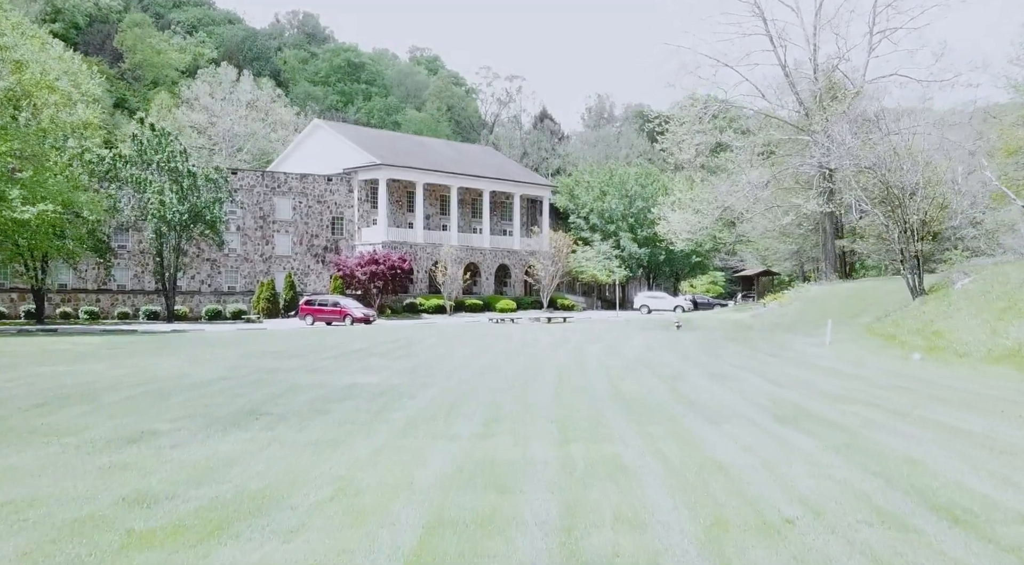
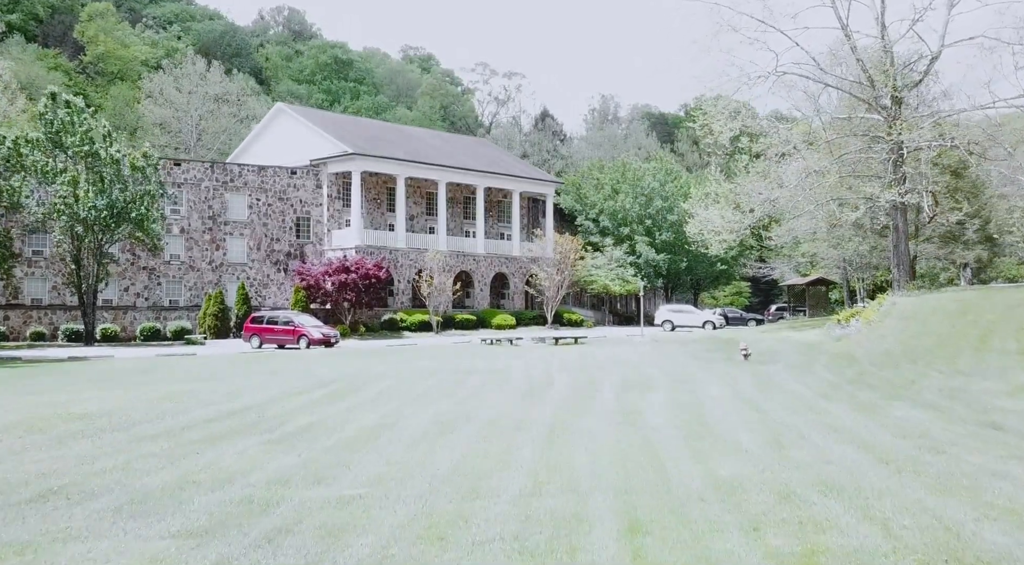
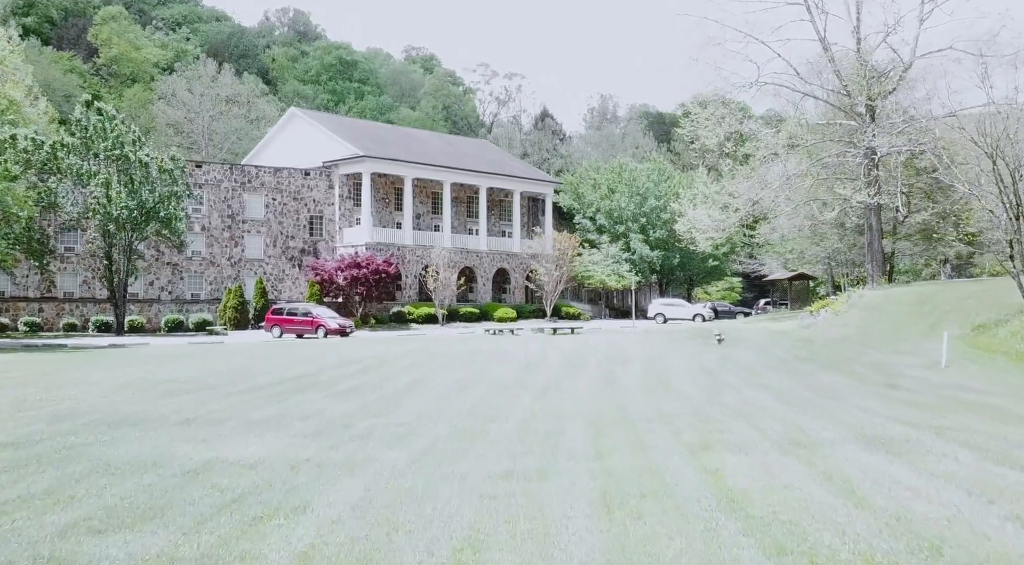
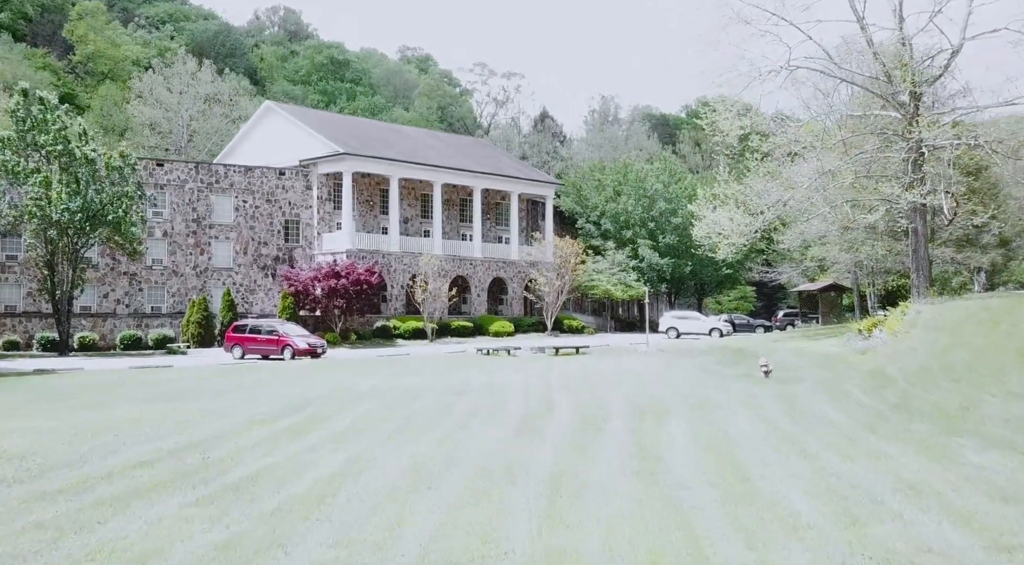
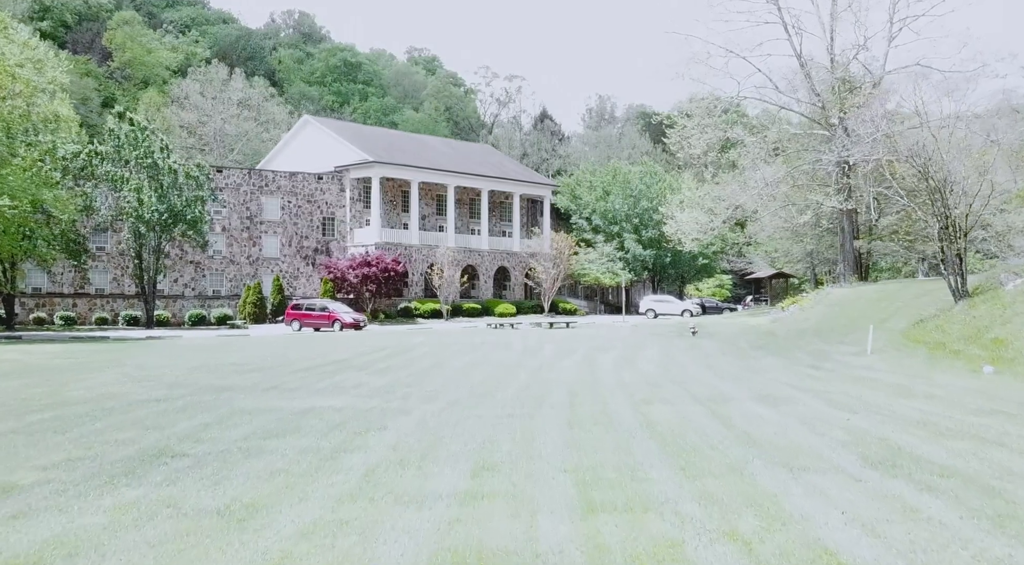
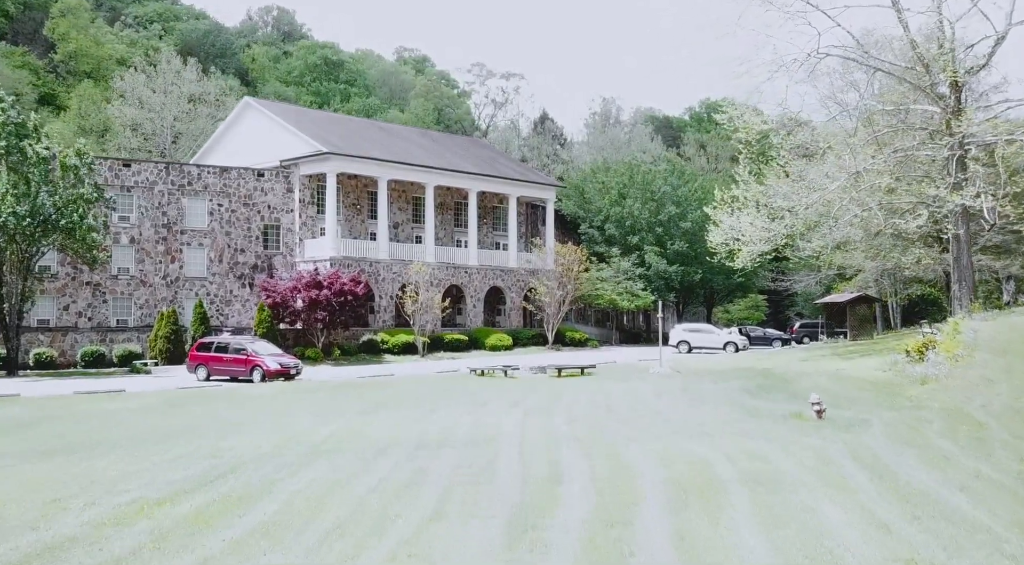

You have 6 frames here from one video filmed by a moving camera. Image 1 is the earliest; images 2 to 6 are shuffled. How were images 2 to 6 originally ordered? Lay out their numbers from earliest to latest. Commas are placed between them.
5, 3, 2, 4, 6
